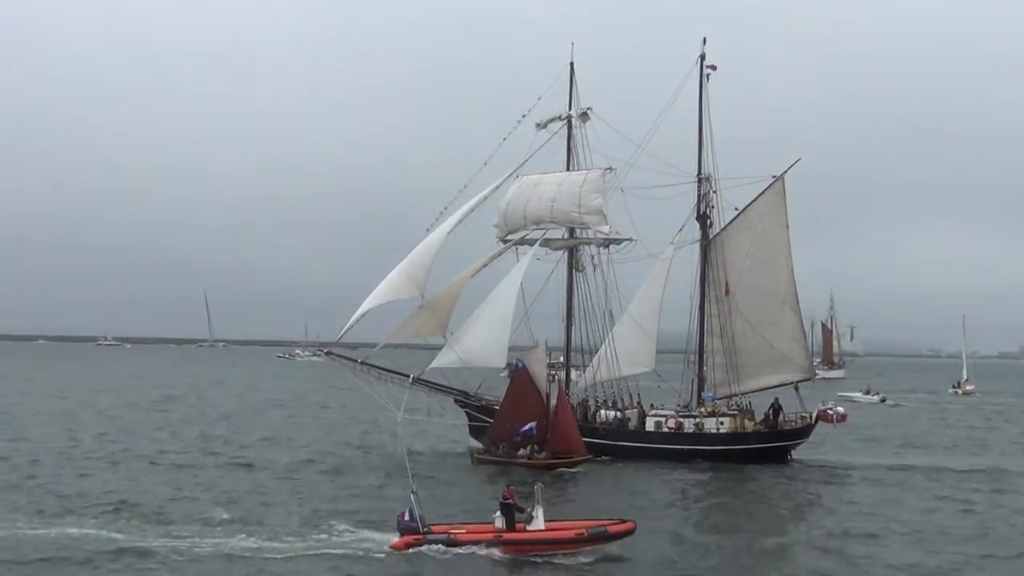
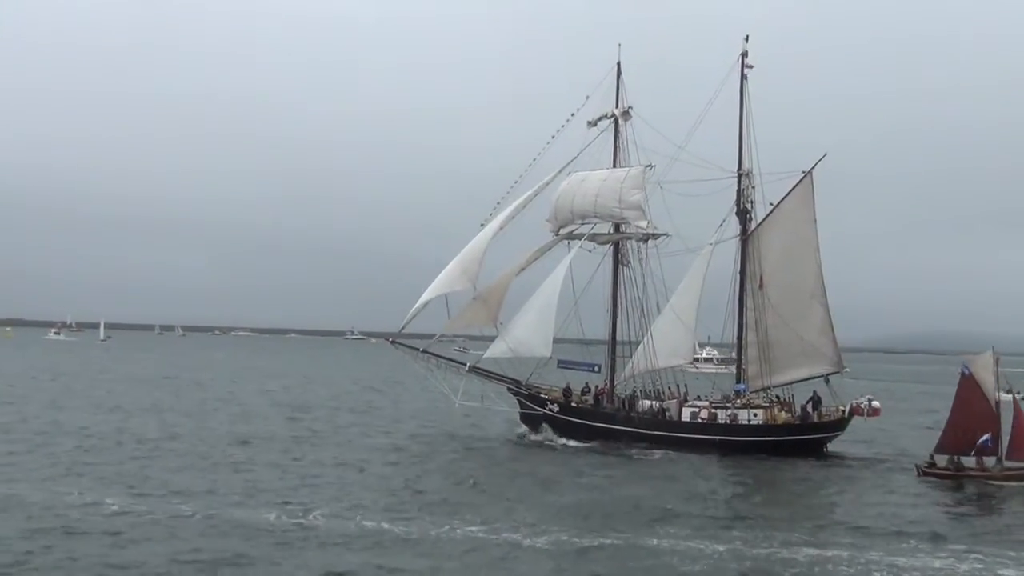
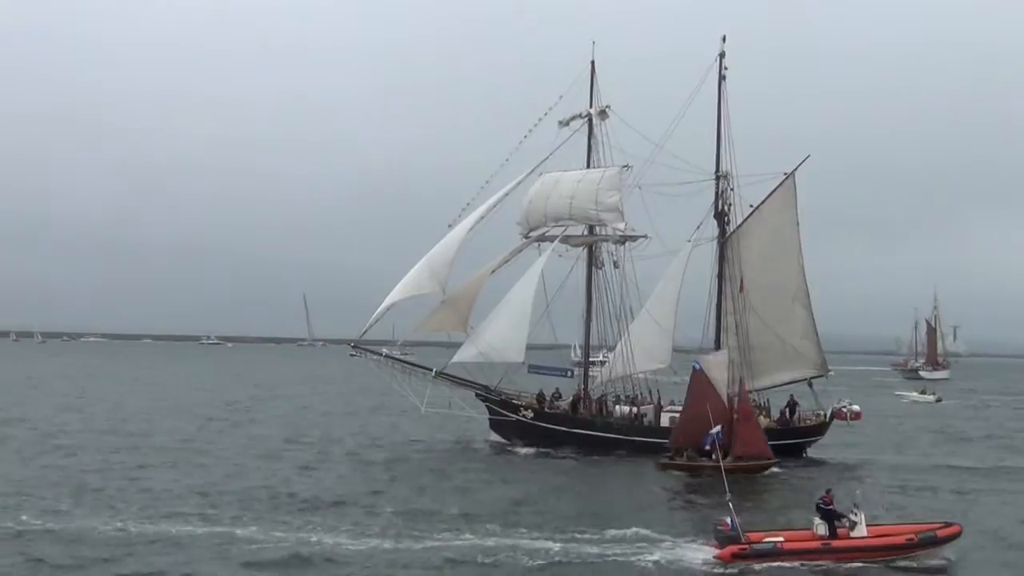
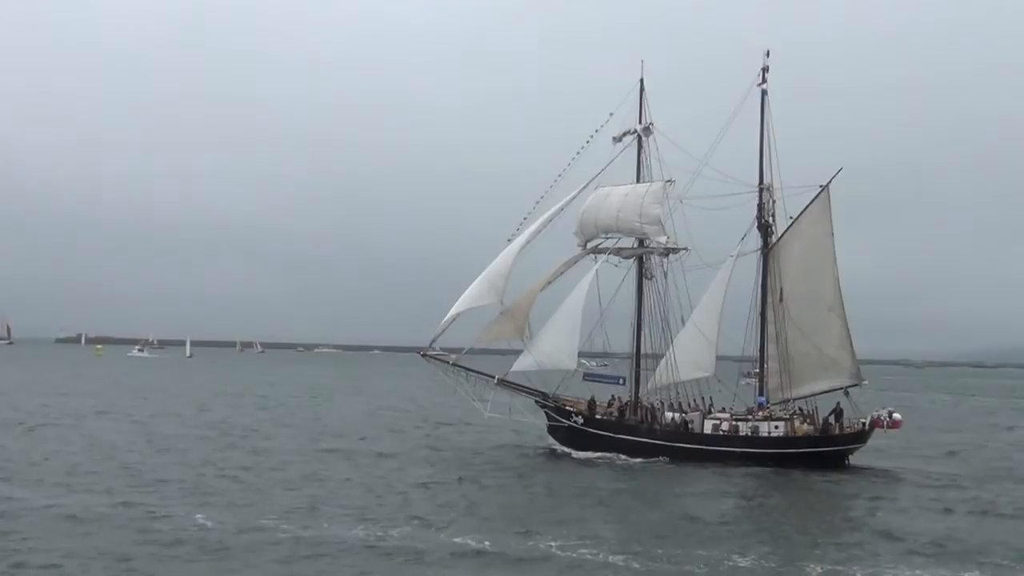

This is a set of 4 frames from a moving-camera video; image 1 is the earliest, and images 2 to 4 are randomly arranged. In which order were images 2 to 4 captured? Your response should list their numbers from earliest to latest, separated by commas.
3, 2, 4
